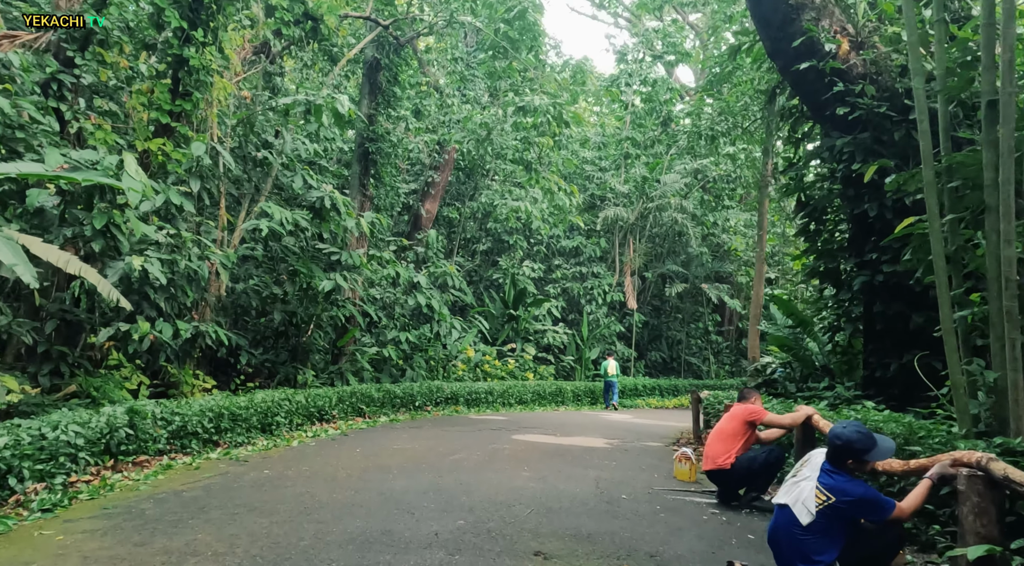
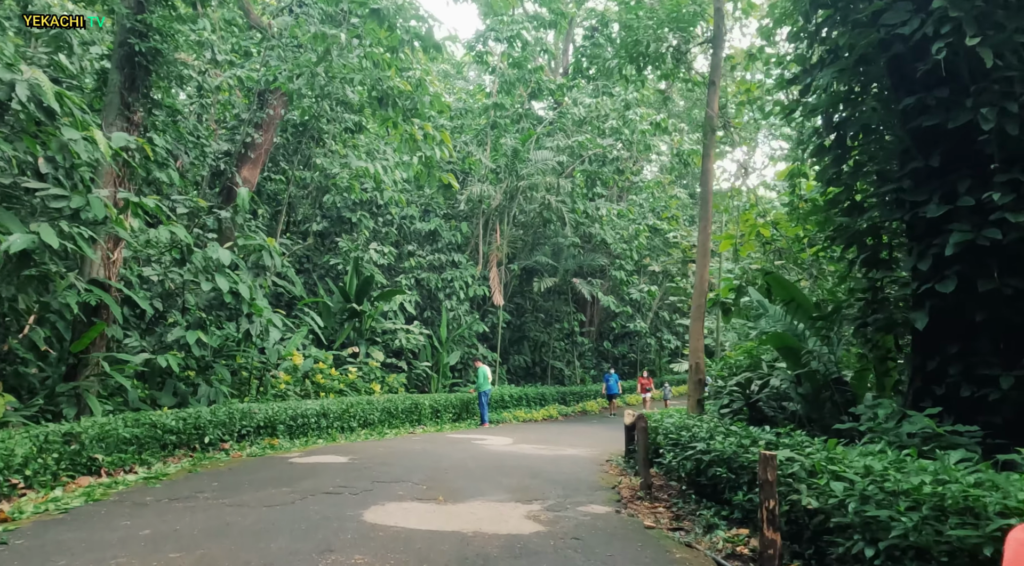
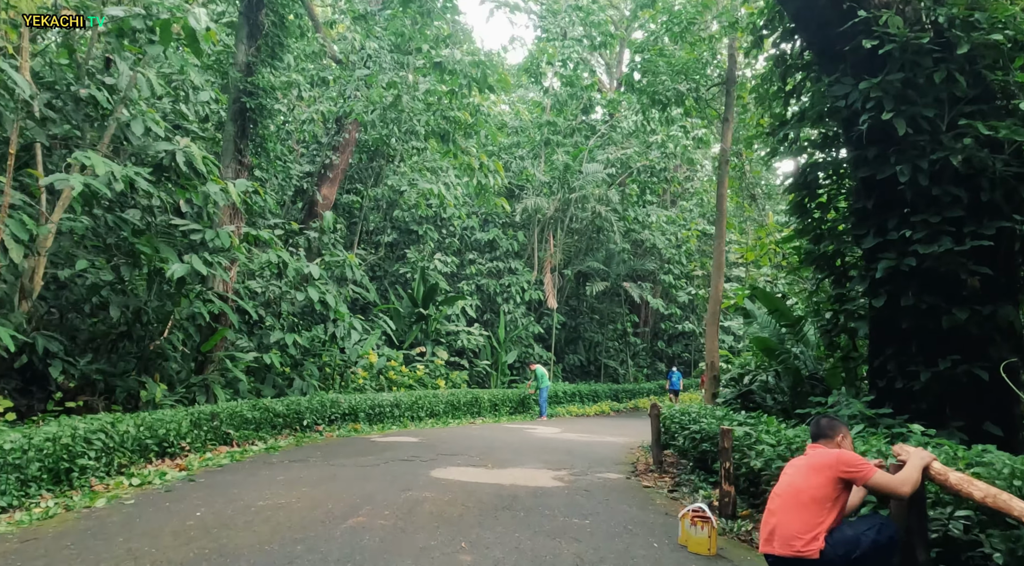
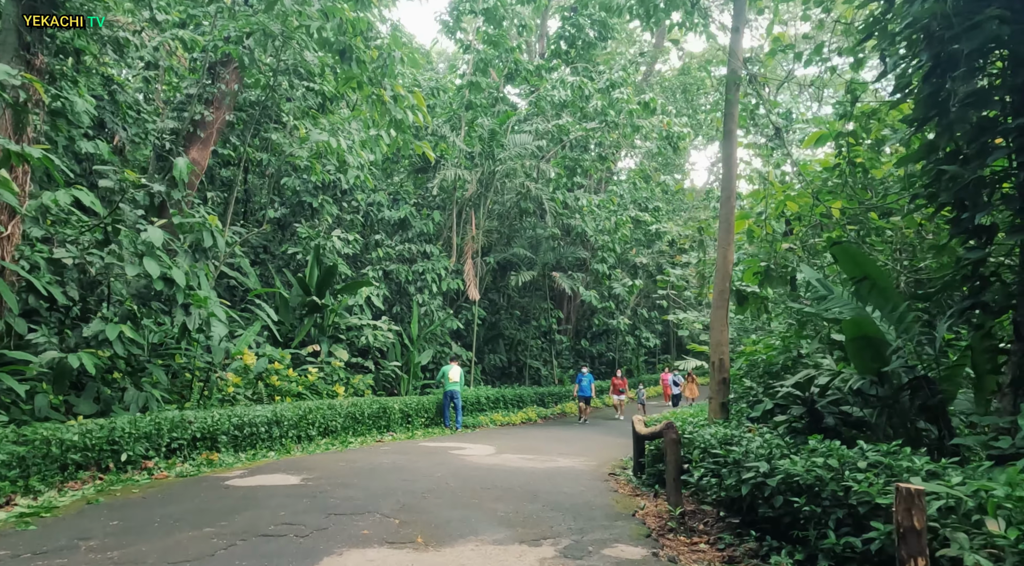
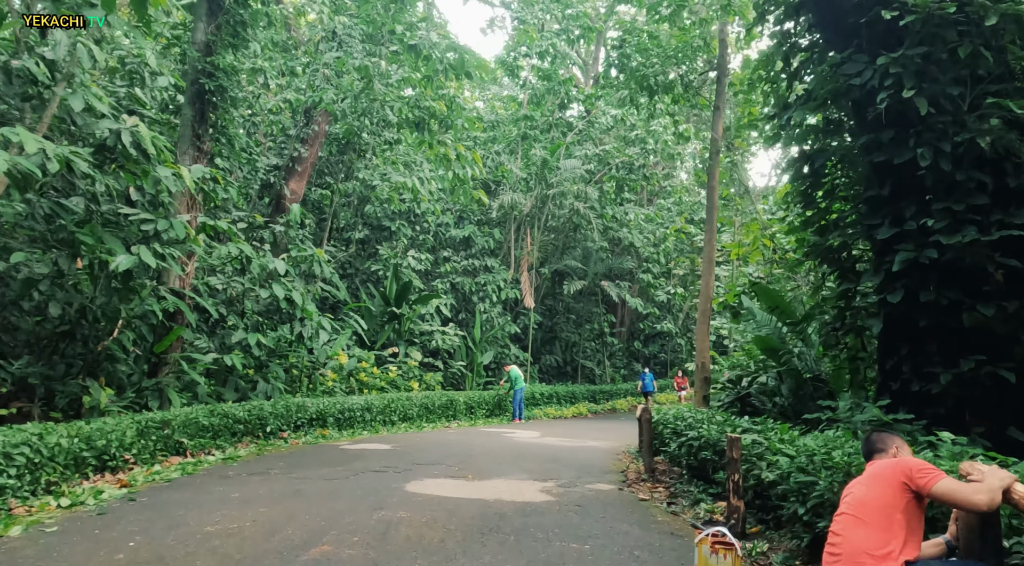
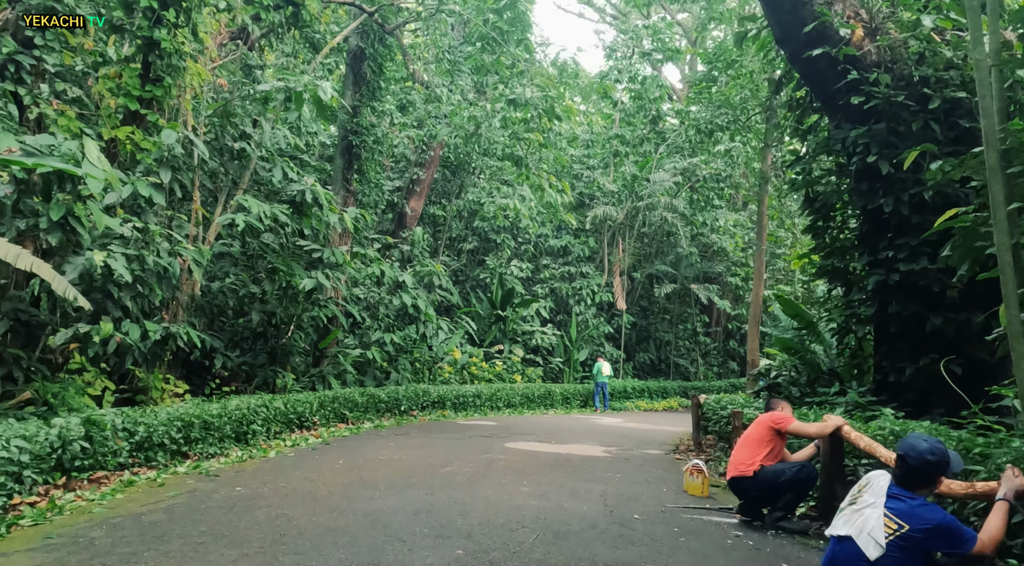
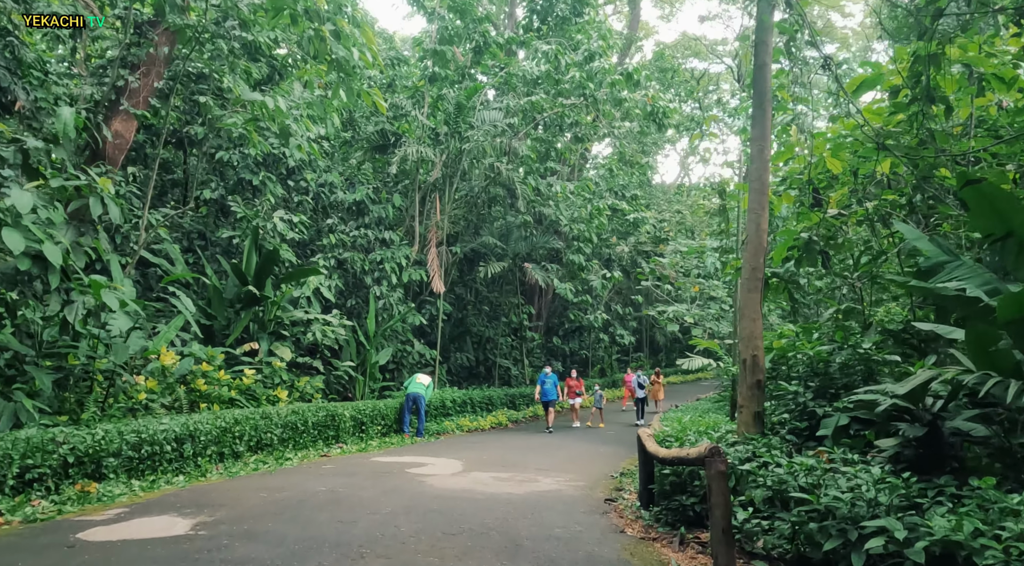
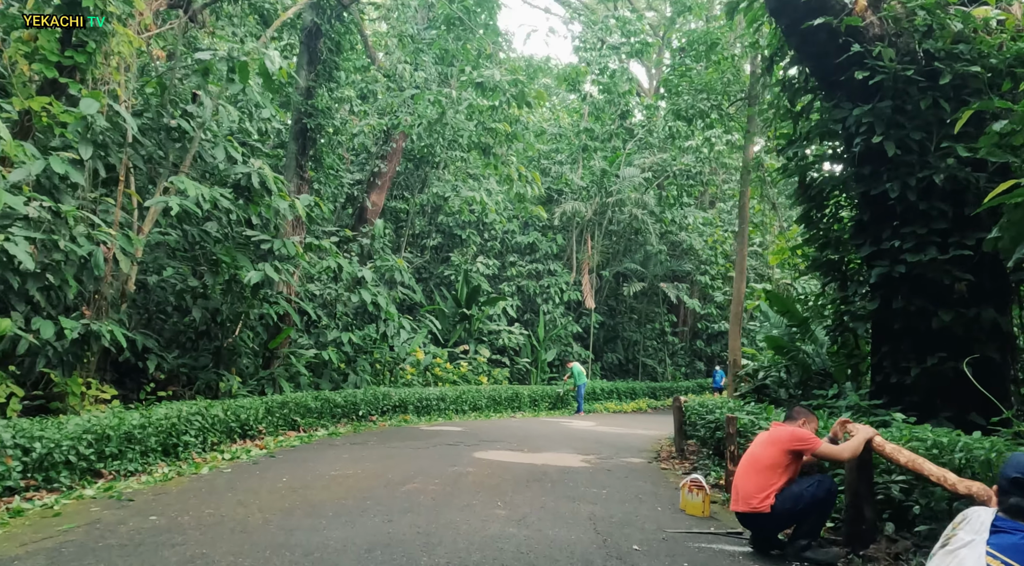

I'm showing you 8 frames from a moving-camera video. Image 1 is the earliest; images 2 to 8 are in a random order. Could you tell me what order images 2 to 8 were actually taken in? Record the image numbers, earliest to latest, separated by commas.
6, 8, 3, 5, 2, 4, 7
